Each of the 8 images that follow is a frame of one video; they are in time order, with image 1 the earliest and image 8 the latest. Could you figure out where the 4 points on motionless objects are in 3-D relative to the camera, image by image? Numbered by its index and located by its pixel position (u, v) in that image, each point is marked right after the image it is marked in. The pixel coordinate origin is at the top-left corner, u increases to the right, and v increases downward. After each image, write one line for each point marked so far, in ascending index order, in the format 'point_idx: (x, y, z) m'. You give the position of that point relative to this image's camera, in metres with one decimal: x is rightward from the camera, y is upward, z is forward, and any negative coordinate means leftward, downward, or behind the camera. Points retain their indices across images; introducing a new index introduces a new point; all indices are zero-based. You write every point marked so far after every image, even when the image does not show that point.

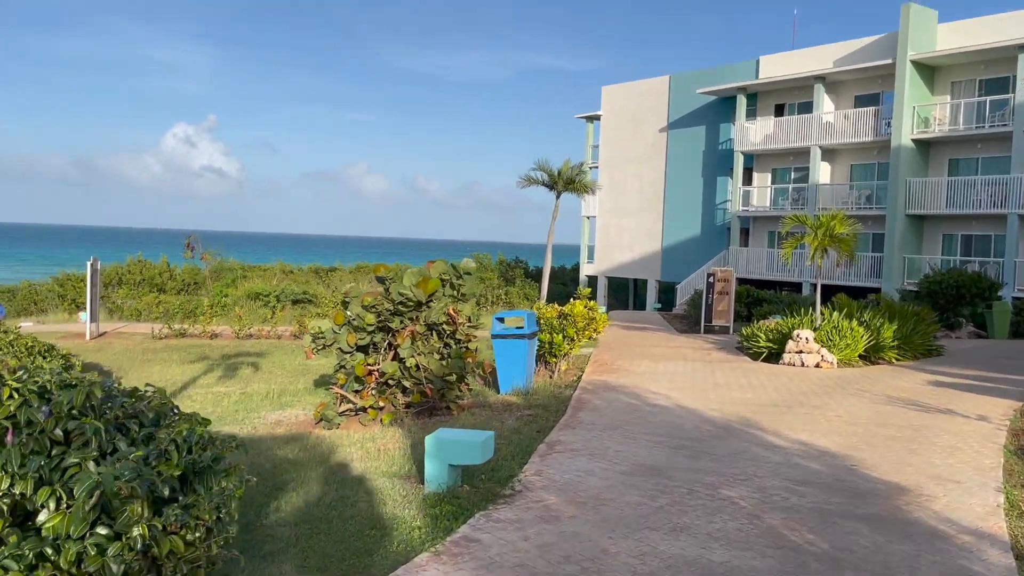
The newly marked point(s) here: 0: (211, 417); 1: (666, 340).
0: (-3.2, -1.4, +9.0) m
1: (+3.6, -1.2, +19.6) m
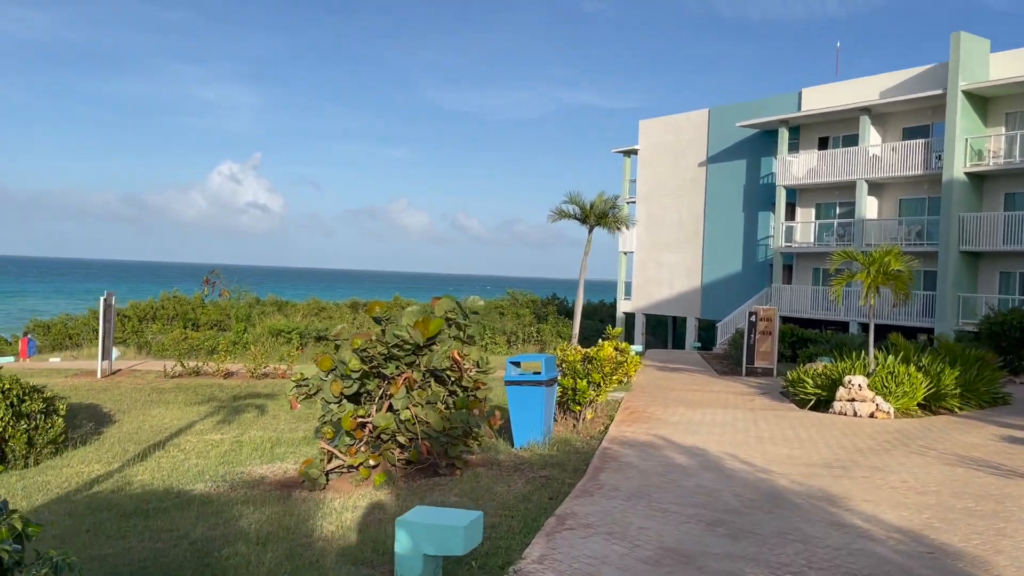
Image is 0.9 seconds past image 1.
0: (-3.1, -1.8, +8.1) m
1: (+4.2, -2.1, +18.3) m
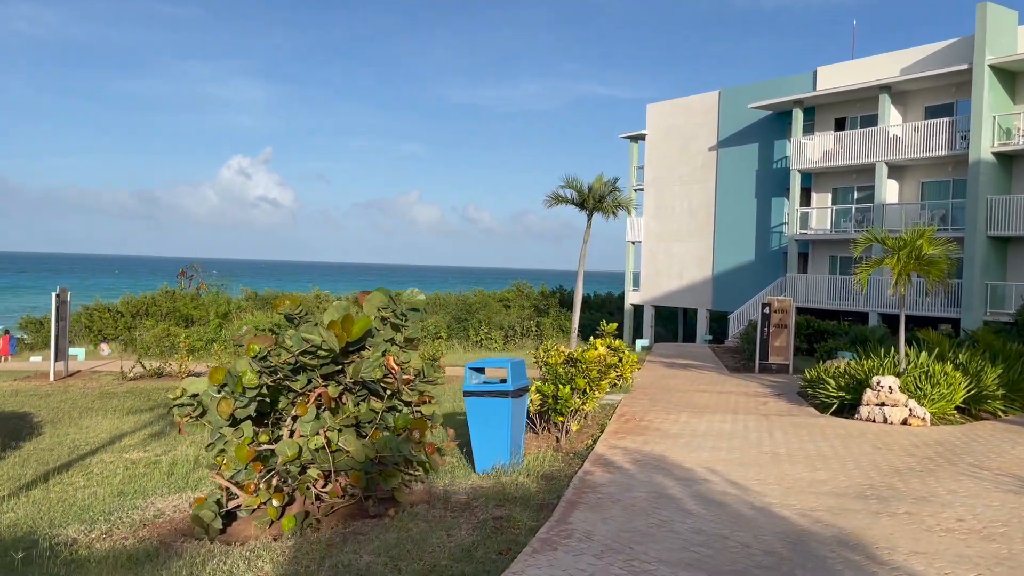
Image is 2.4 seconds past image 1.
0: (-3.4, -1.7, +6.6) m
1: (+4.0, -1.9, +16.7) m
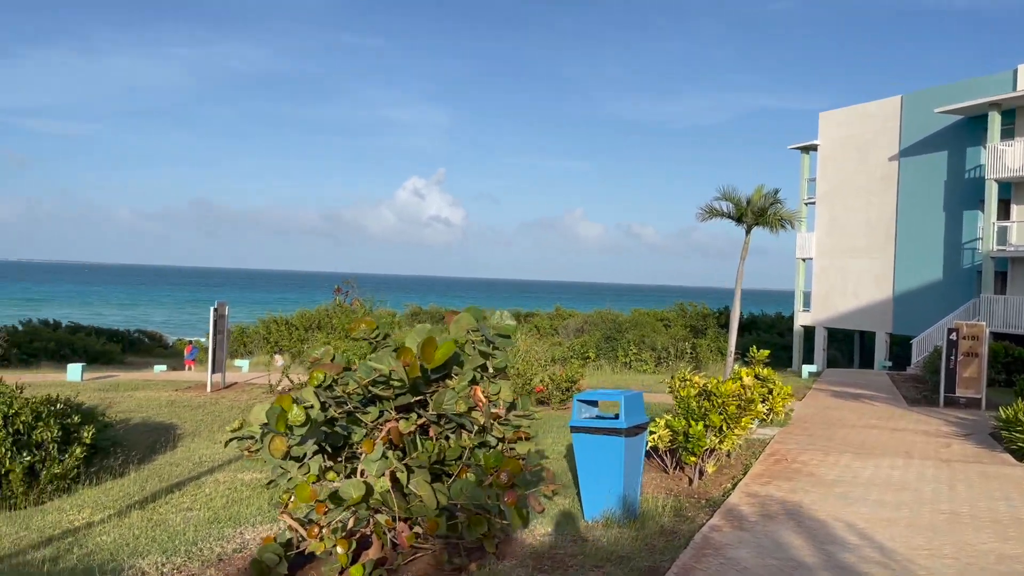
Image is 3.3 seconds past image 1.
0: (-2.6, -1.9, +6.4) m
1: (+6.6, -2.3, +14.9) m
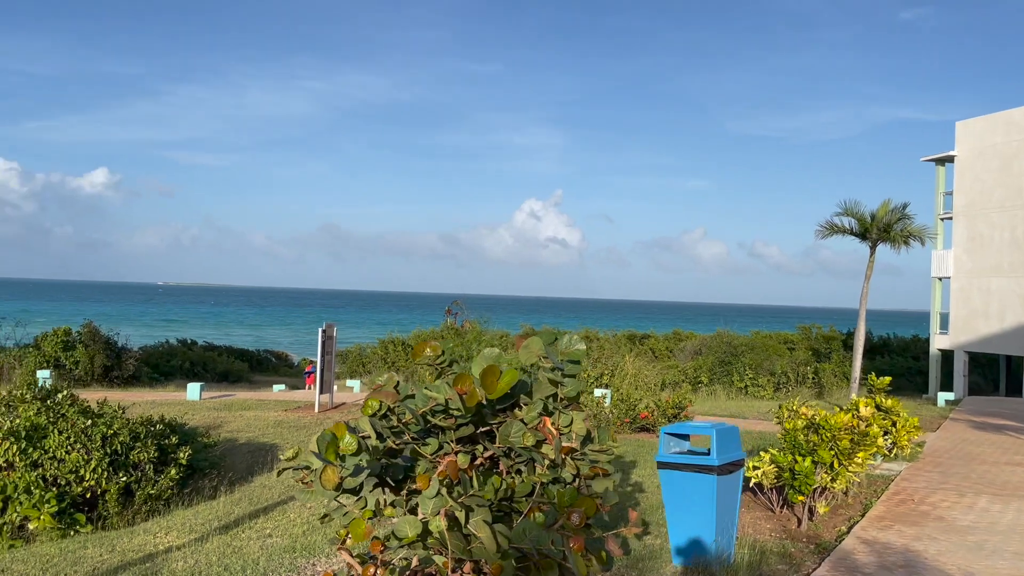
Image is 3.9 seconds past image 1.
0: (-2.0, -2.0, +6.3) m
1: (+8.3, -2.6, +13.4) m
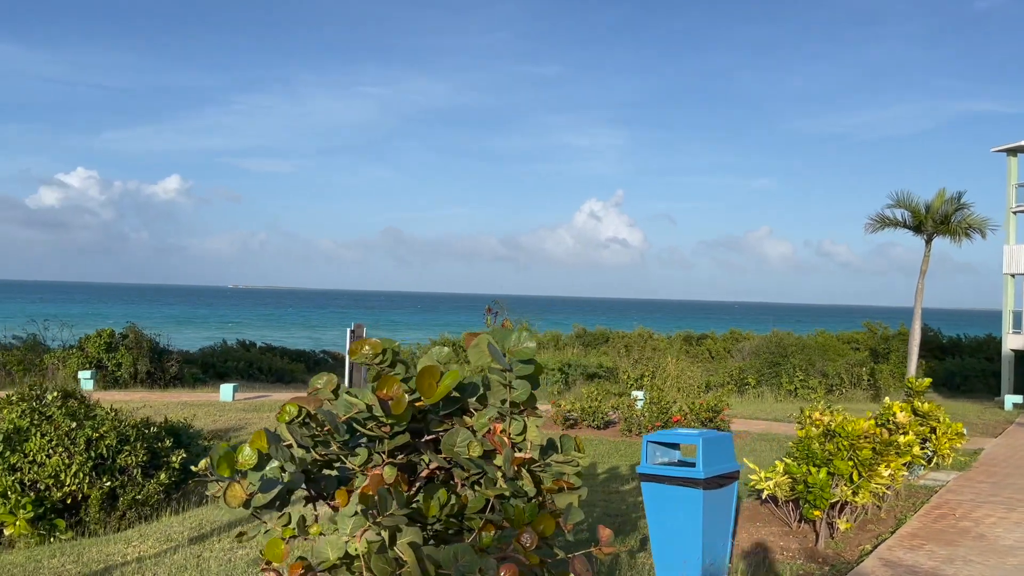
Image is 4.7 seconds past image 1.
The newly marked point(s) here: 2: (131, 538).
0: (-2.2, -2.0, +5.9) m
1: (+8.6, -2.5, +12.3) m
2: (-3.2, -2.1, +7.1) m
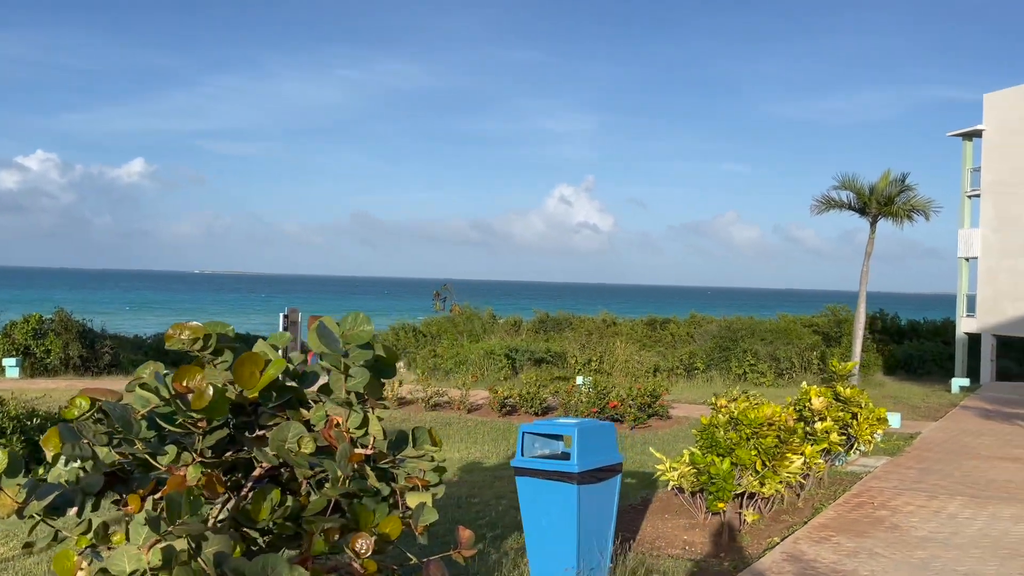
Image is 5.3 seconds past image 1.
0: (-3.0, -1.9, +5.5) m
1: (+7.6, -2.3, +12.1) m
2: (-4.0, -2.0, +6.6) m
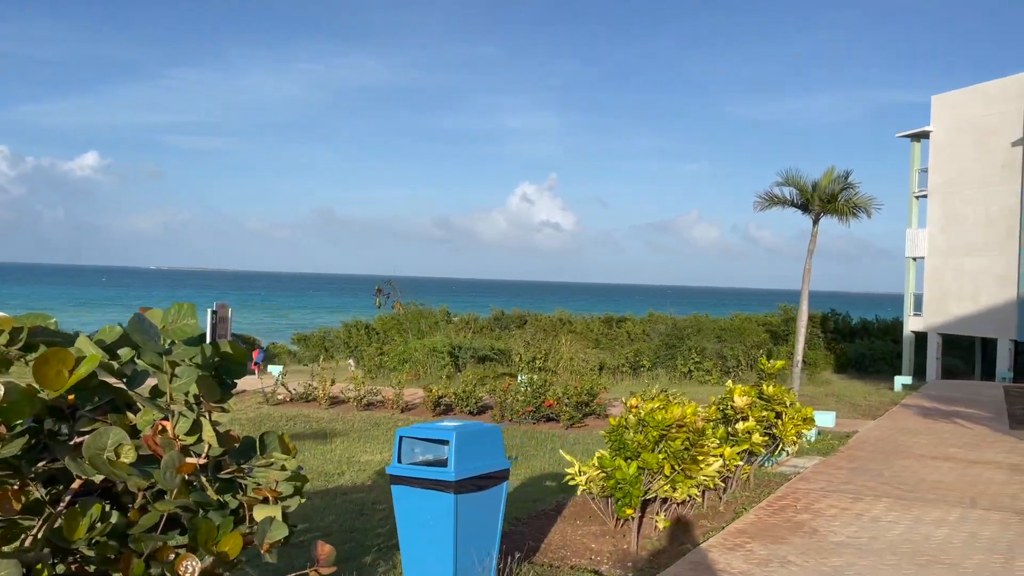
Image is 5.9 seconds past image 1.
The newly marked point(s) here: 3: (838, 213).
0: (-3.7, -1.8, +4.9) m
1: (+6.6, -2.2, +12.1) m
2: (-4.8, -1.9, +6.0) m
3: (+6.3, +1.4, +16.3) m
